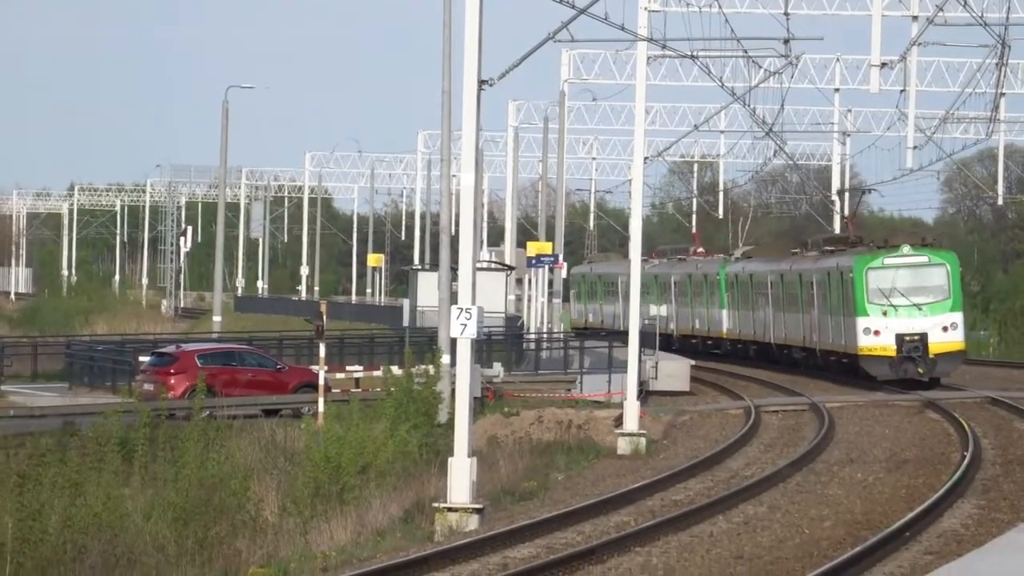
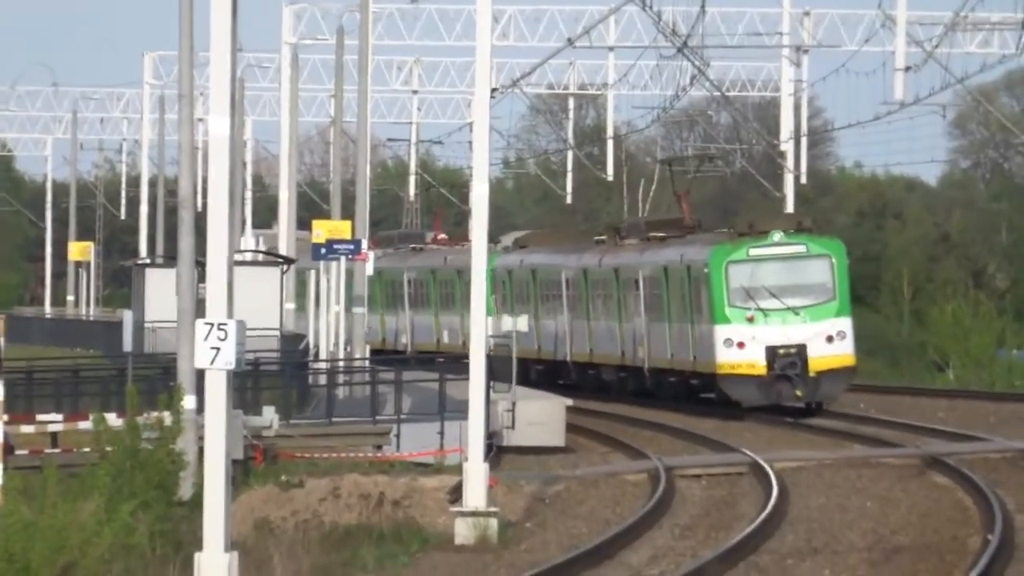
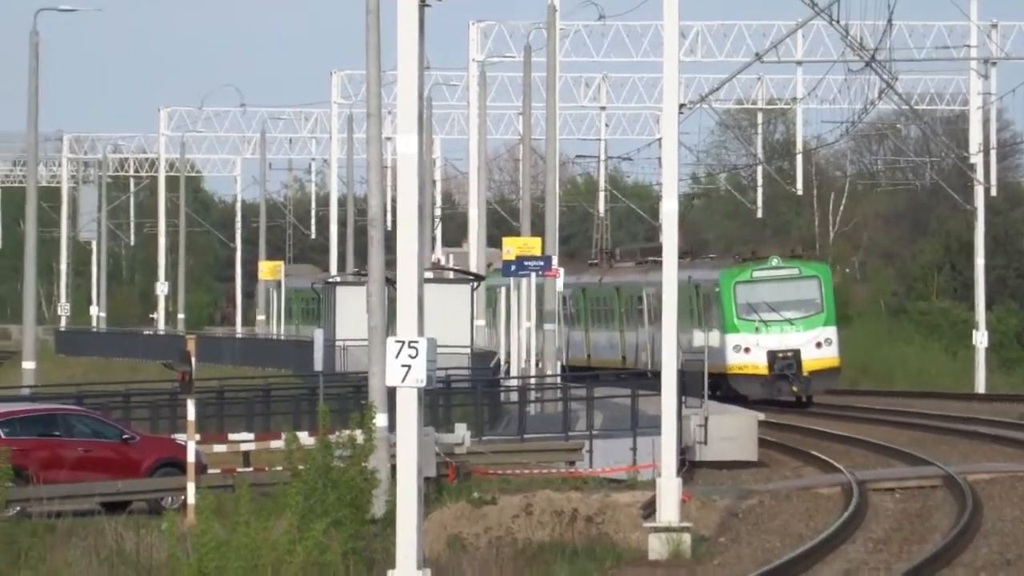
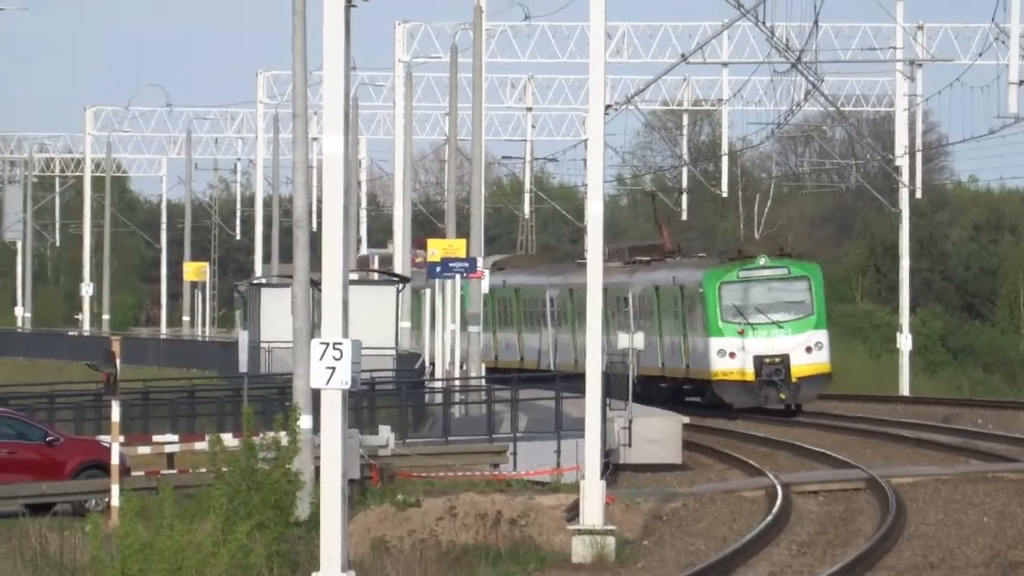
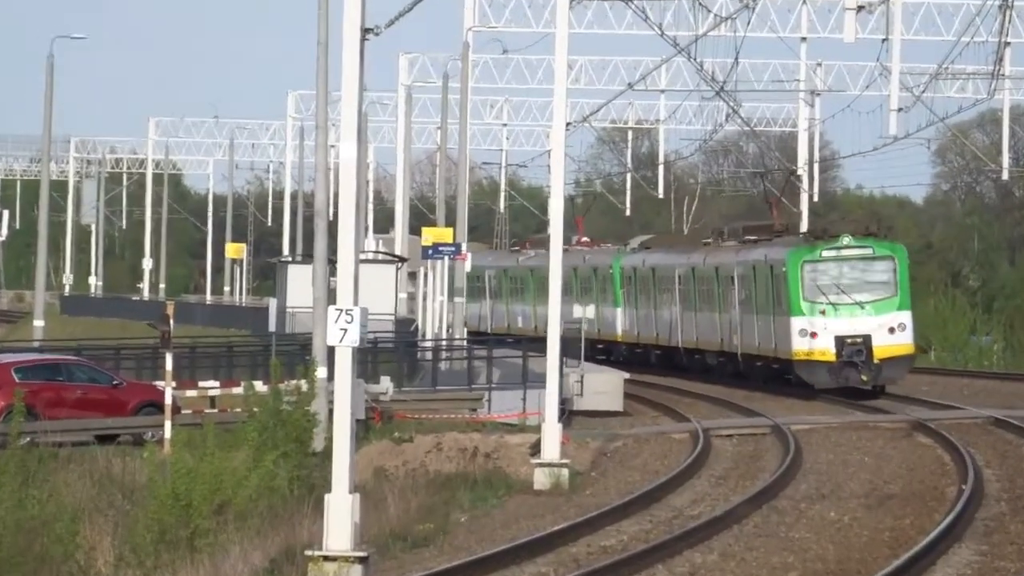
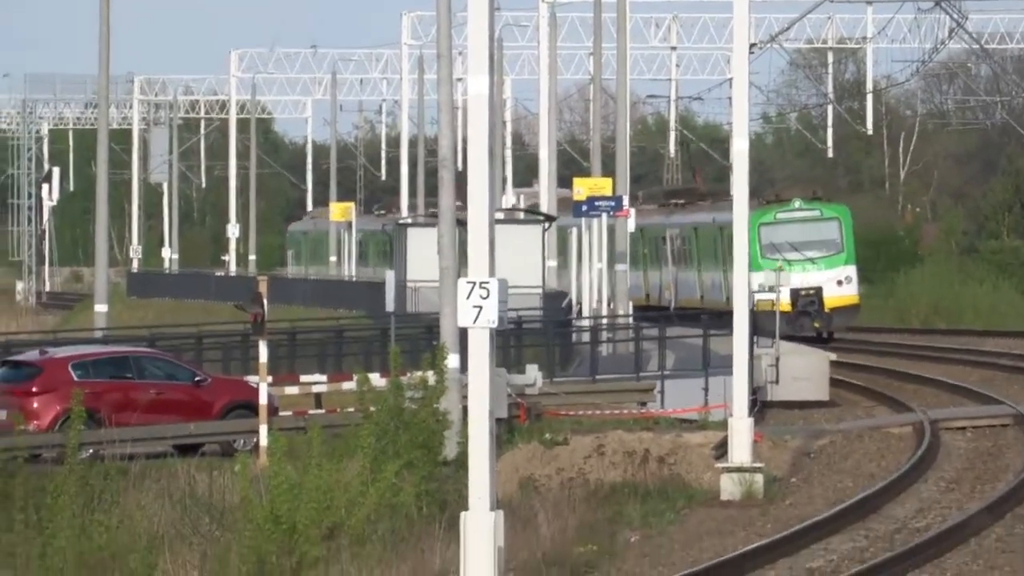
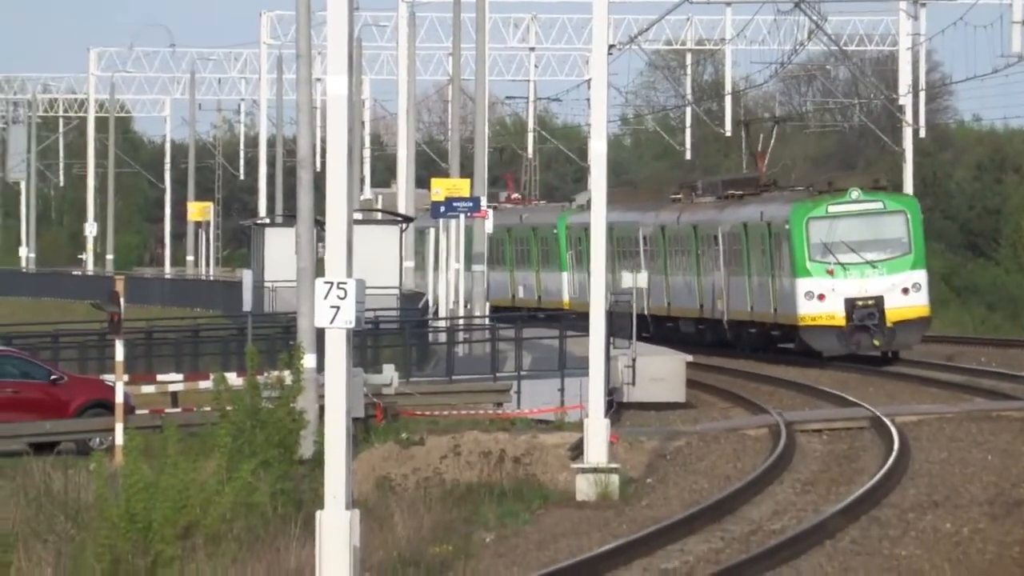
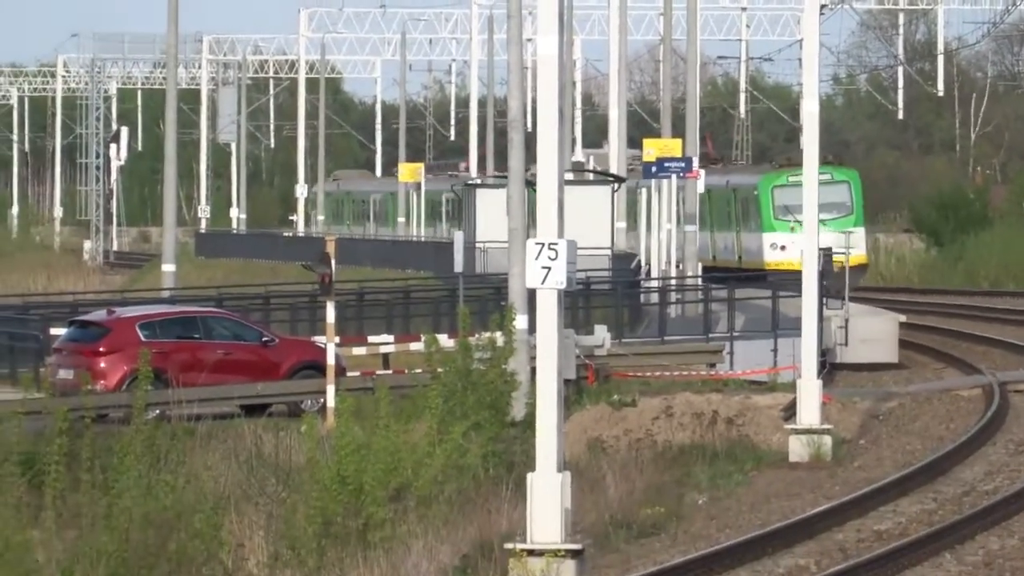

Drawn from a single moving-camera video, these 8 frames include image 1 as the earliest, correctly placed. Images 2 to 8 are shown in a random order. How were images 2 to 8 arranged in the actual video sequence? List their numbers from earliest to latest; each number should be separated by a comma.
5, 2, 7, 4, 3, 6, 8
